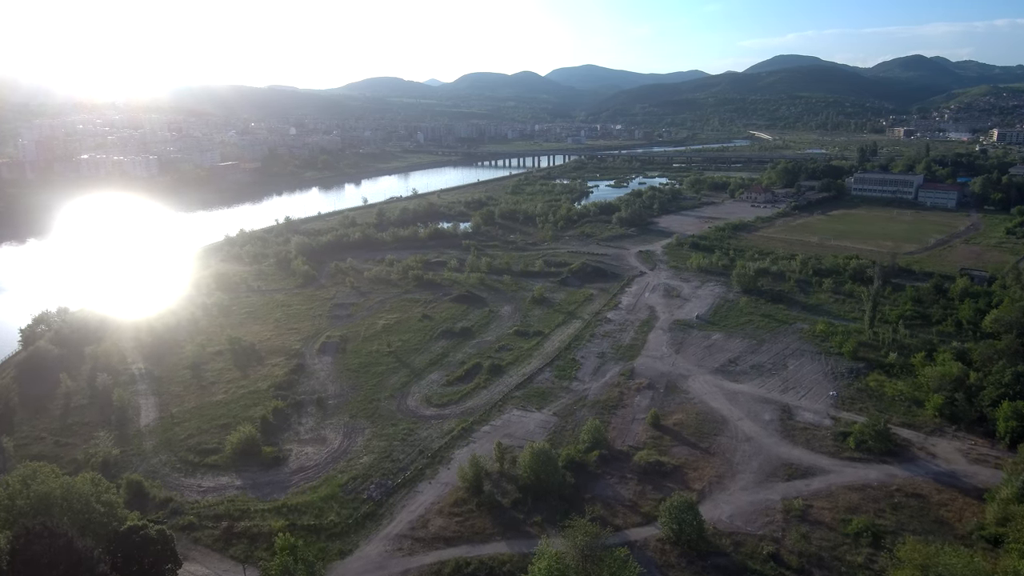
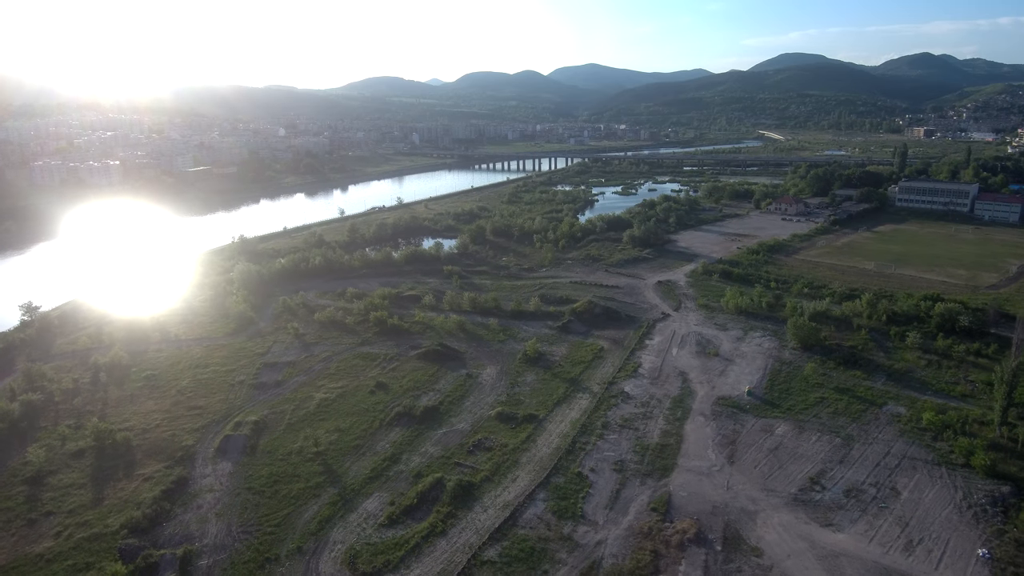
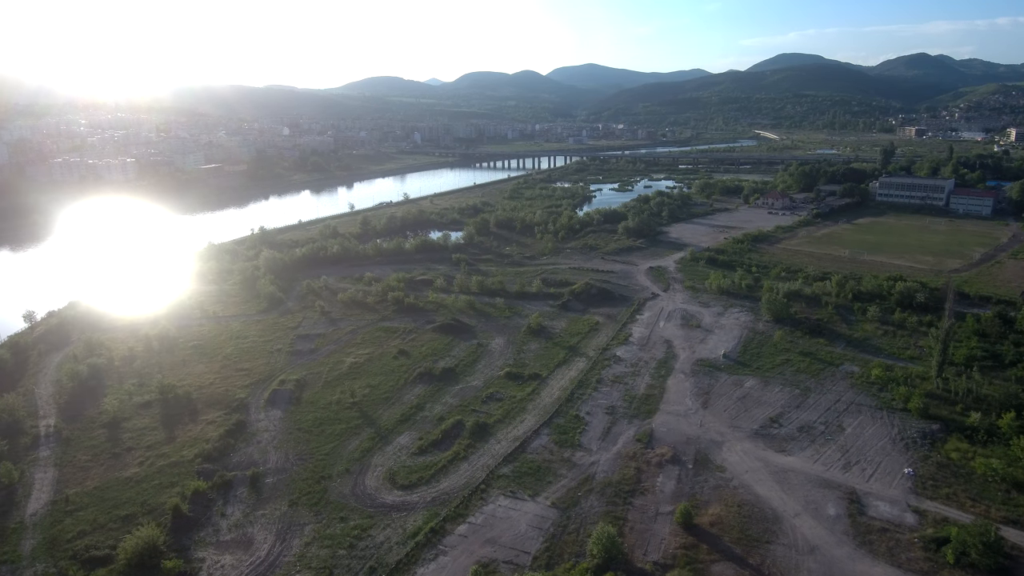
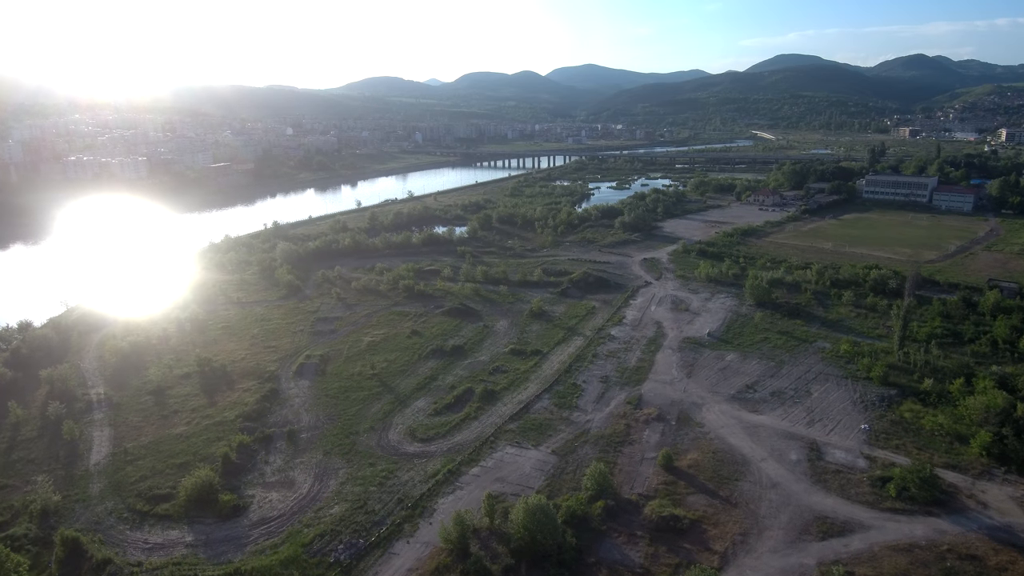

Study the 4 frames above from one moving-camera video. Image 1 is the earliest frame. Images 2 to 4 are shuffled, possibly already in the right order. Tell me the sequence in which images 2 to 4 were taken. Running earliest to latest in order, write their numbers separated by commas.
4, 3, 2
